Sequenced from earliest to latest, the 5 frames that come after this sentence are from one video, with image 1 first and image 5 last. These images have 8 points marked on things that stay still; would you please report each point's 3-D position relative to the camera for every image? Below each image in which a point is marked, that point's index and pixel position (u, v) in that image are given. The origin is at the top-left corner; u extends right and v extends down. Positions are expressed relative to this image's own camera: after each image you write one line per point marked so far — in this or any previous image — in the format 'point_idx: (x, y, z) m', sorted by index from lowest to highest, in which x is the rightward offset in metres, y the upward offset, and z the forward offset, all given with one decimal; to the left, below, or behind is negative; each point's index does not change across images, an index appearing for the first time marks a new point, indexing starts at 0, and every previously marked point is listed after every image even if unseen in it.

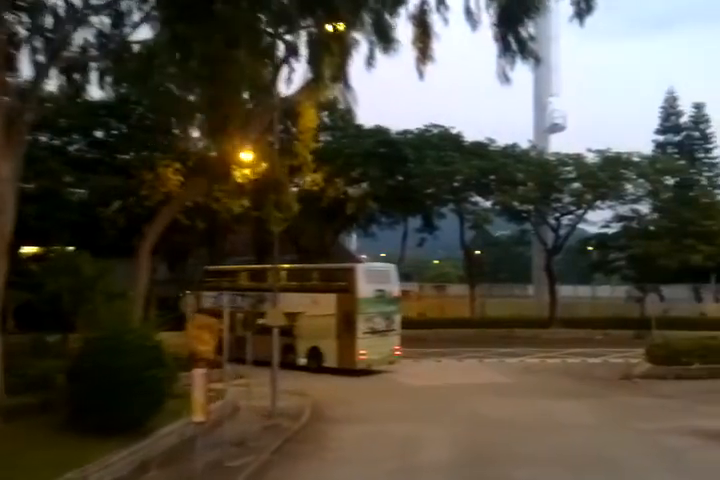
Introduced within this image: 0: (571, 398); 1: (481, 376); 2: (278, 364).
0: (+4.9, -3.7, +16.3) m
1: (+3.3, -3.8, +19.4) m
2: (-1.7, -2.4, +13.9) m
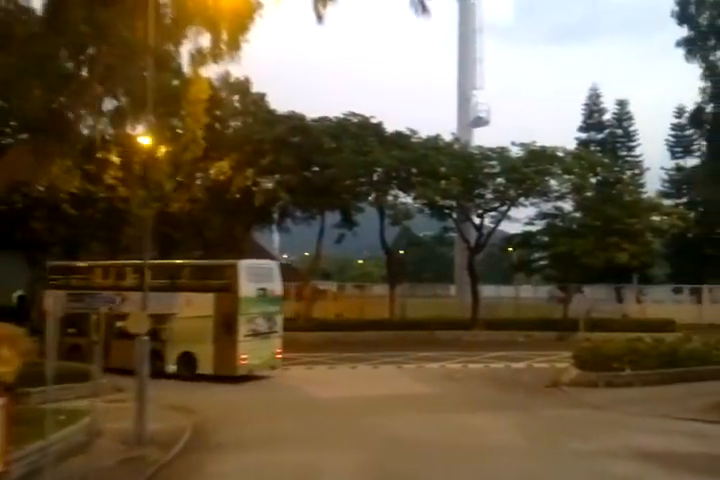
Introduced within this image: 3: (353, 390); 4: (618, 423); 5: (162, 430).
0: (+2.8, -3.5, +14.5) m
1: (+0.9, -3.6, +17.4) m
2: (-3.4, -2.2, +11.4) m
3: (-0.2, -3.6, +16.8) m
4: (+5.1, -3.6, +13.7) m
5: (-3.4, -3.2, +12.0) m
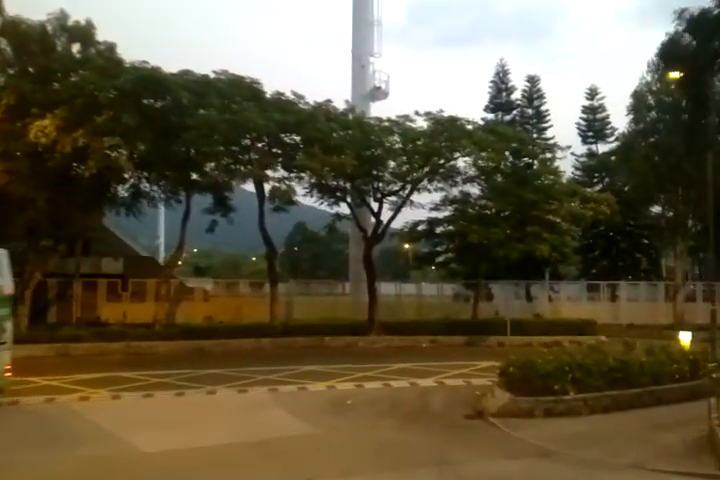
0: (+0.6, -4.0, +13.2) m
1: (-0.8, -4.0, +16.4) m
2: (-6.1, -2.9, +11.2) m
3: (-1.9, -4.1, +16.0) m
4: (+2.7, -4.0, +12.1) m
5: (-5.9, -3.9, +11.8) m
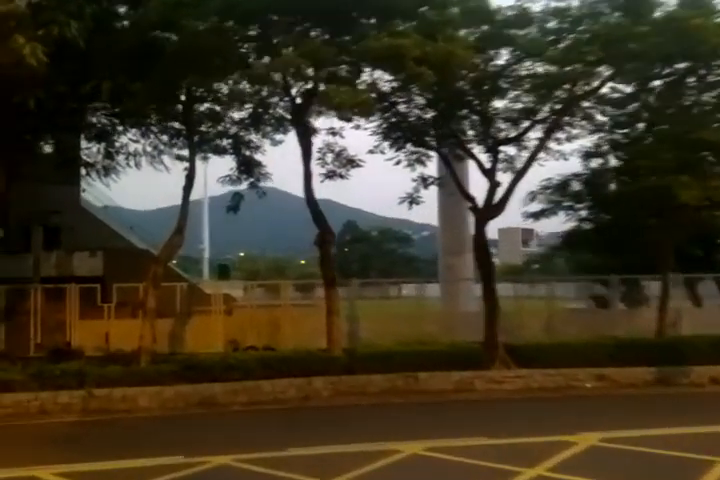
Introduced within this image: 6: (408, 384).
0: (+2.5, -3.2, +2.0) m
1: (+1.3, -3.3, +5.3) m
2: (-4.4, -2.3, +0.4) m
3: (+0.1, -3.4, +5.0) m
4: (+4.5, -3.2, +0.8) m
5: (-4.2, -3.3, +1.0) m
6: (+1.1, -3.3, +16.3) m
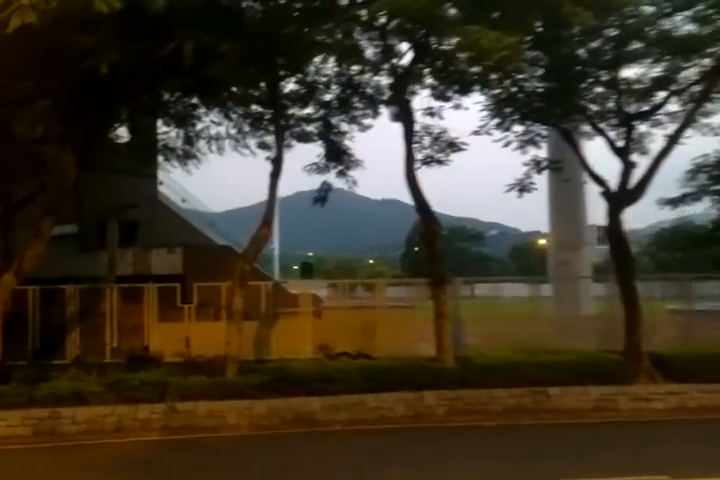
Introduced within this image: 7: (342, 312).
0: (+3.5, -3.0, -0.6) m
1: (+2.6, -3.1, +2.8) m
2: (-3.5, -2.2, -1.5) m
3: (+1.4, -3.2, +2.6) m
4: (+5.3, -2.9, -2.0) m
5: (-3.2, -3.1, -0.9) m
6: (+3.5, -3.1, +13.7) m
7: (-0.5, -2.0, +18.9) m
